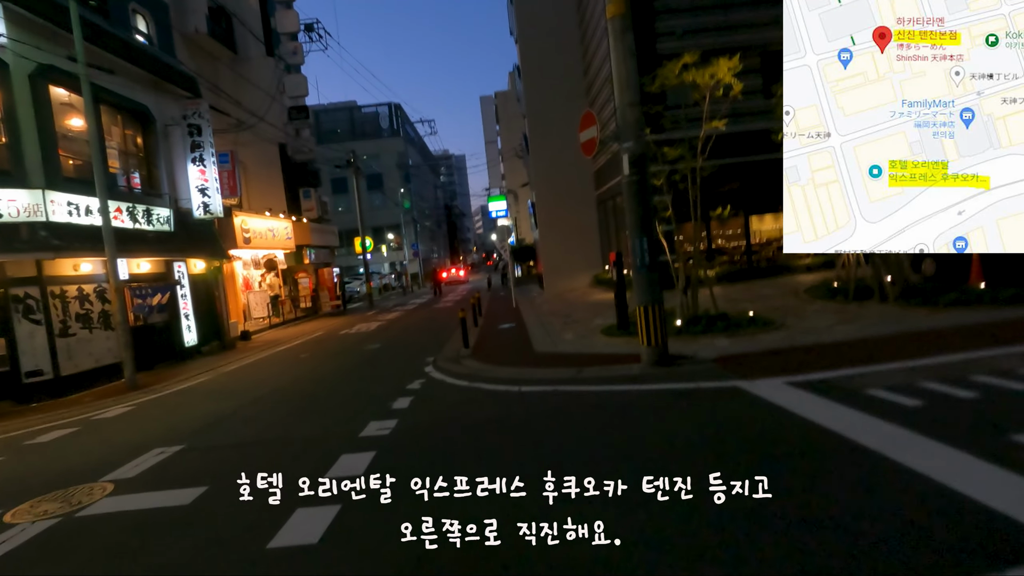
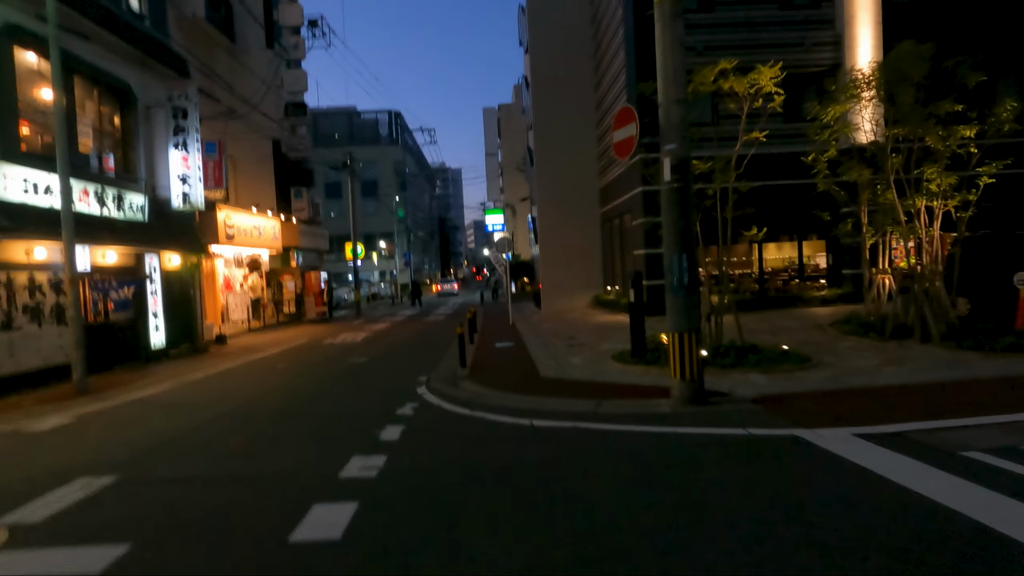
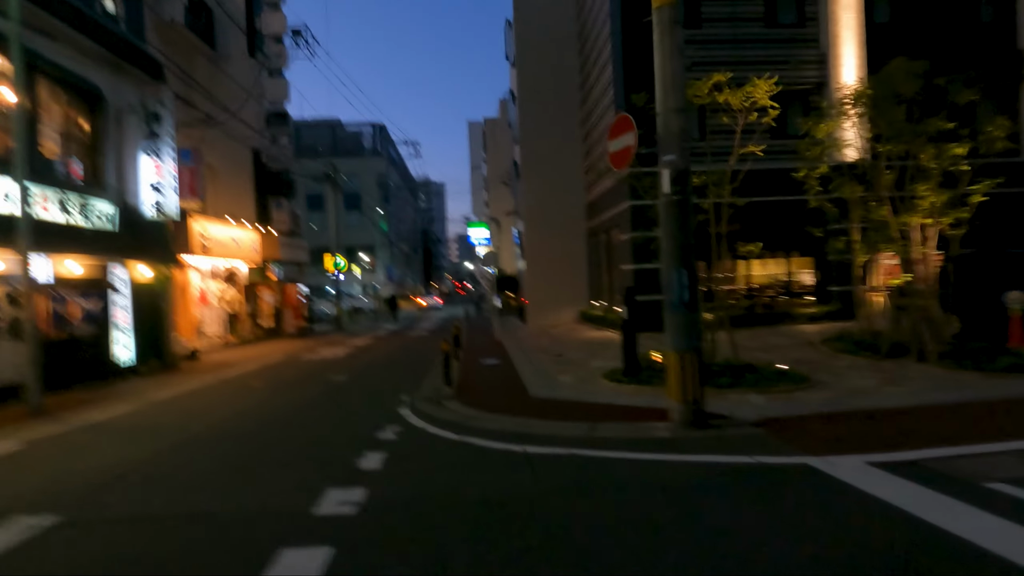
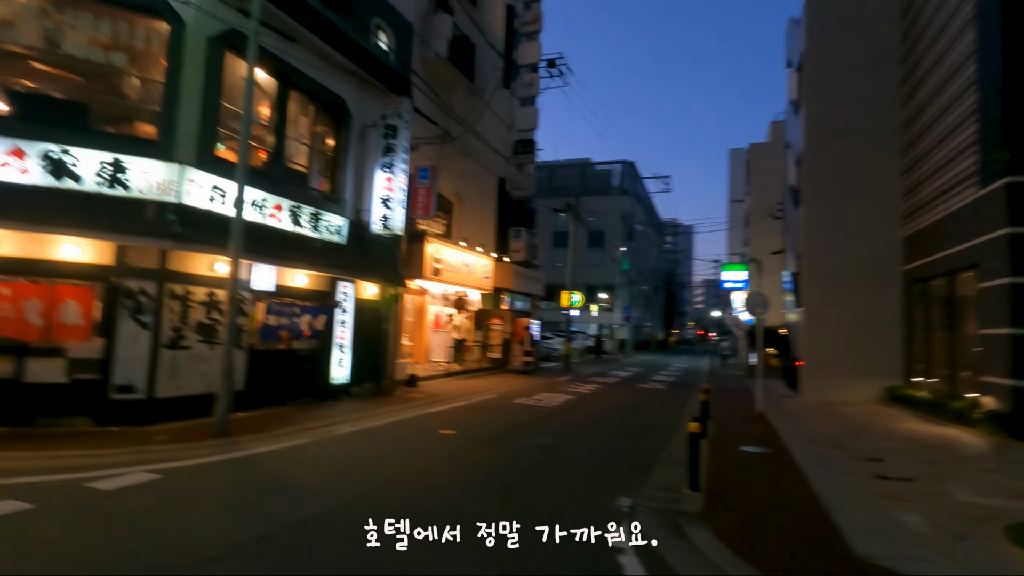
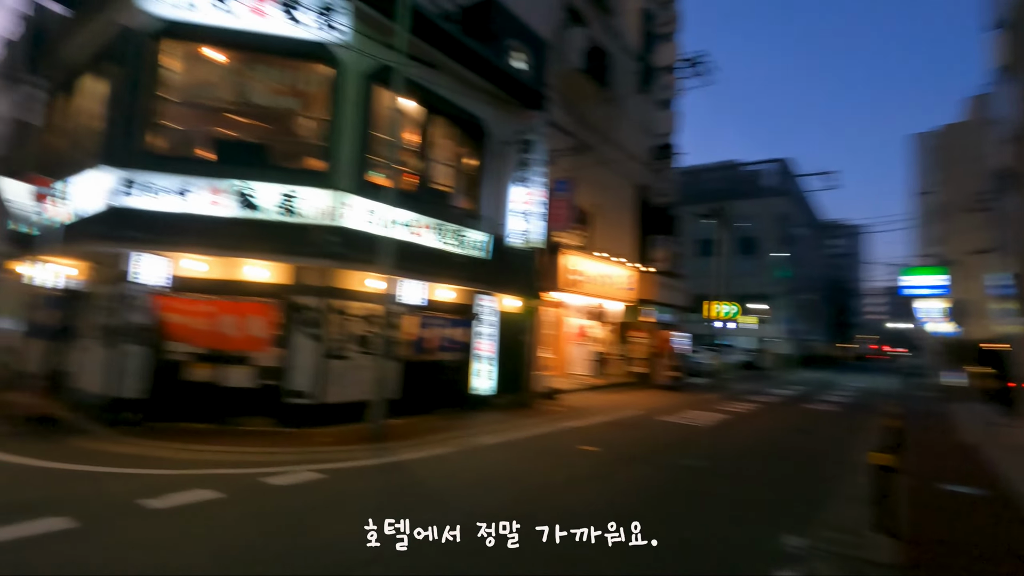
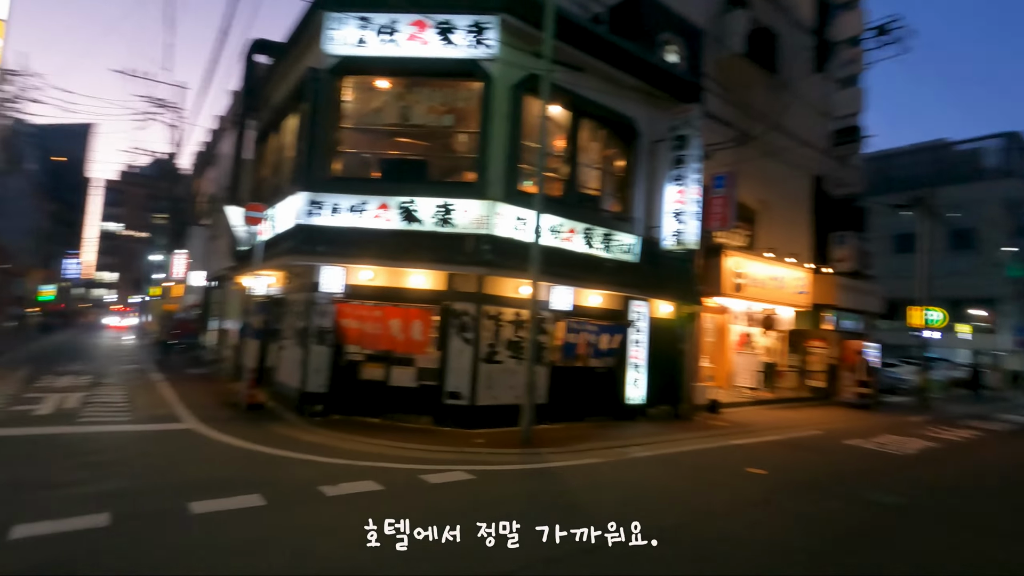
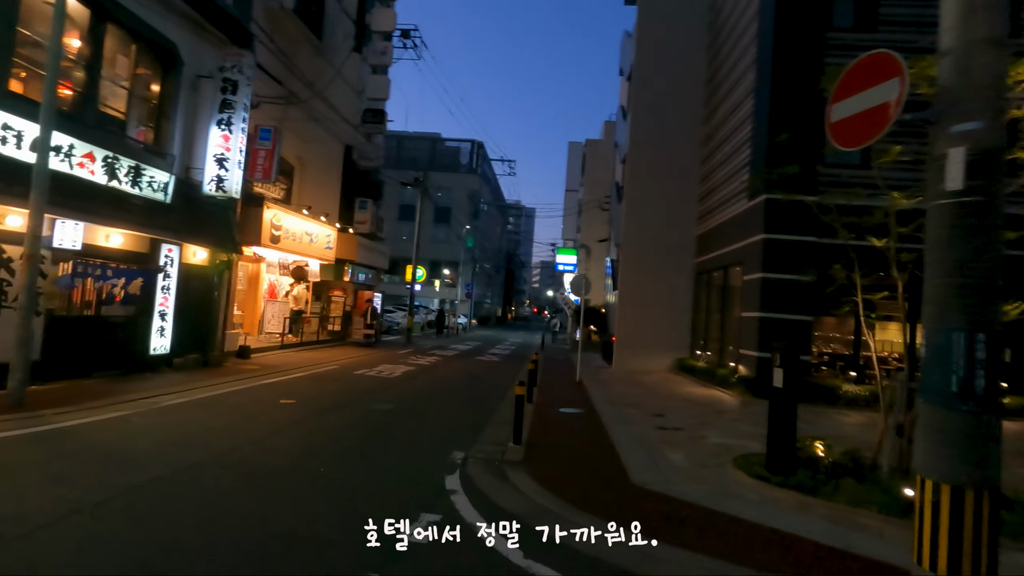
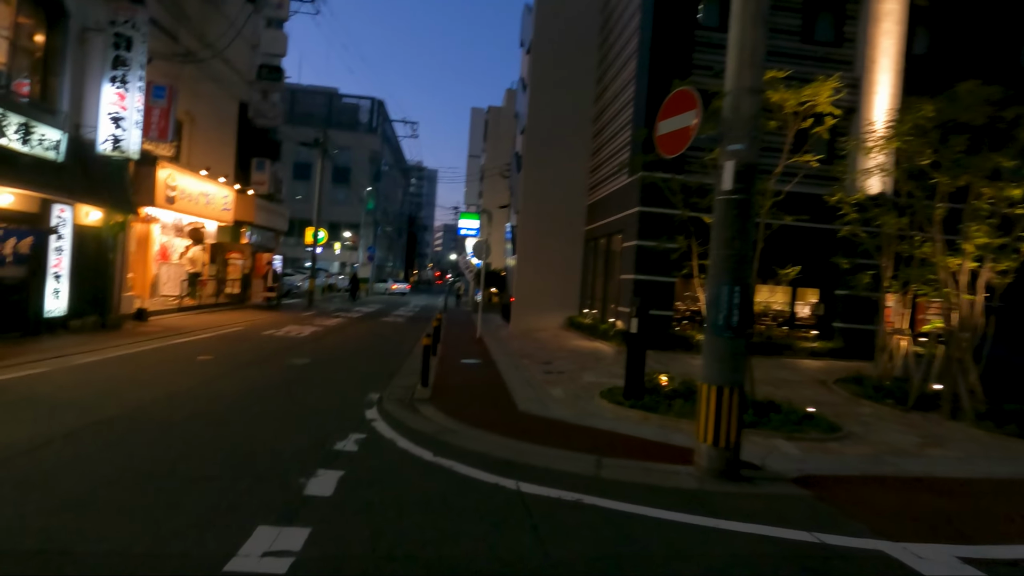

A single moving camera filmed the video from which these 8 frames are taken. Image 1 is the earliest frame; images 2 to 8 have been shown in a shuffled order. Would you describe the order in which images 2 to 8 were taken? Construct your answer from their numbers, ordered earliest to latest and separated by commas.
2, 3, 8, 7, 4, 5, 6
